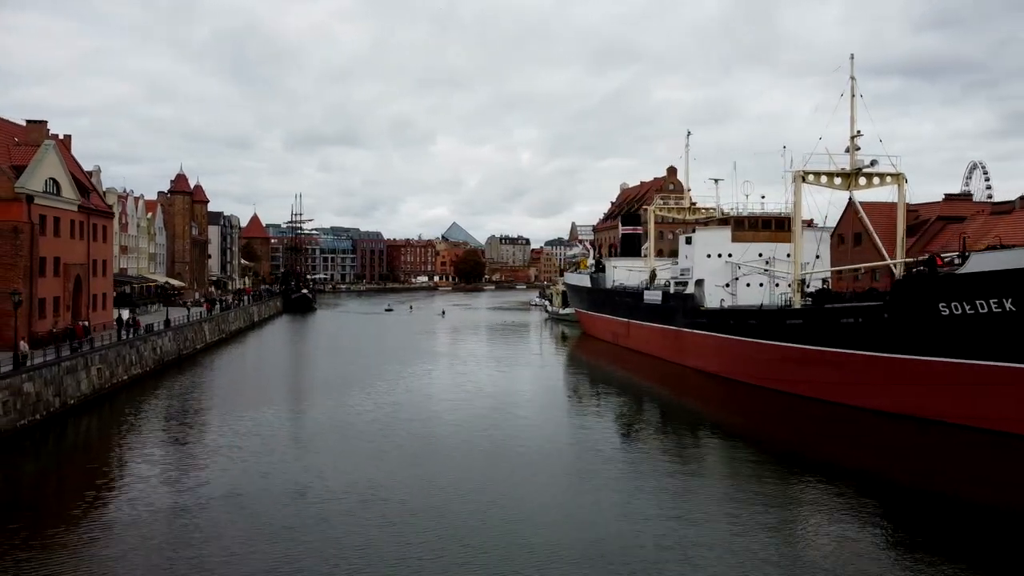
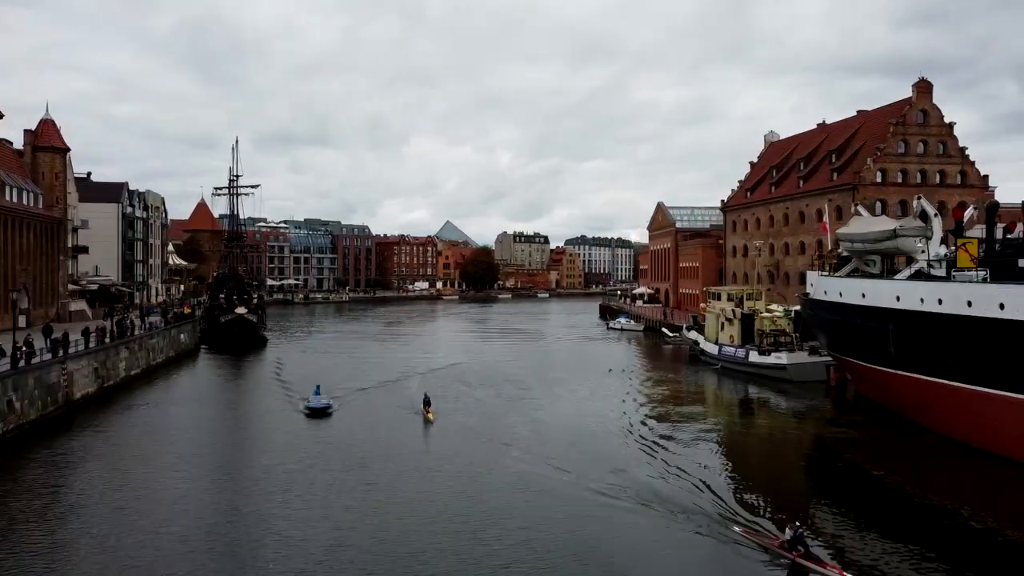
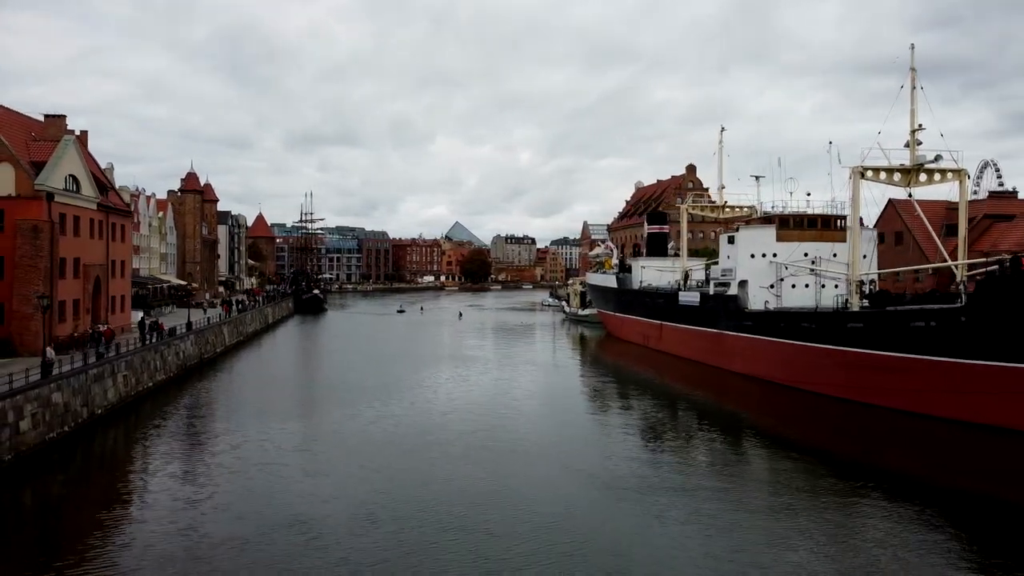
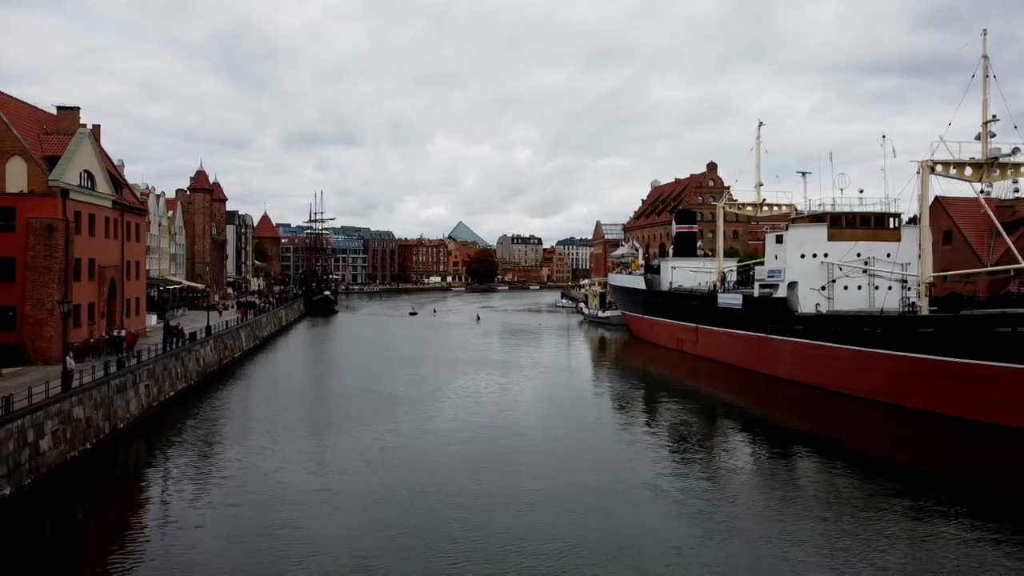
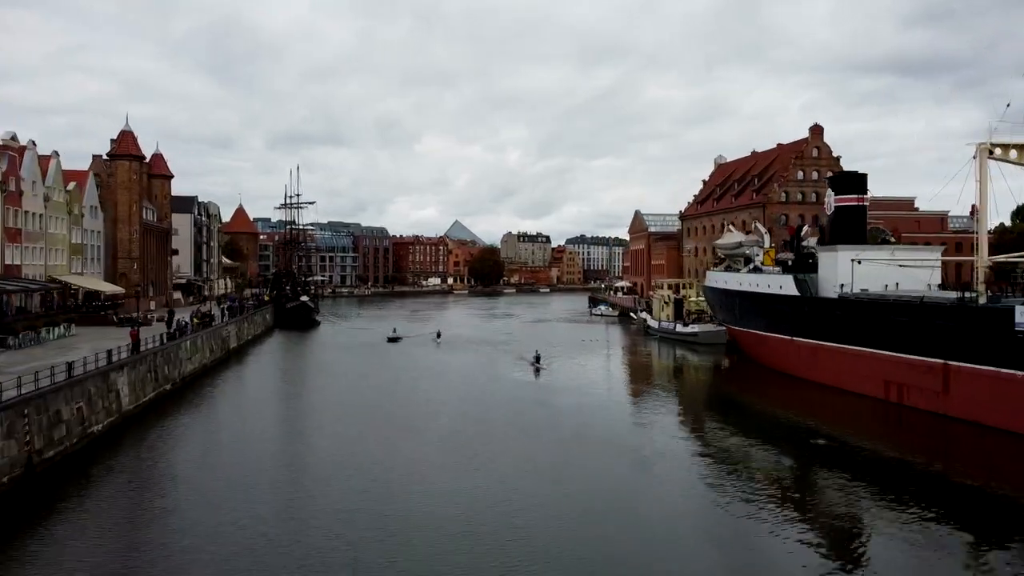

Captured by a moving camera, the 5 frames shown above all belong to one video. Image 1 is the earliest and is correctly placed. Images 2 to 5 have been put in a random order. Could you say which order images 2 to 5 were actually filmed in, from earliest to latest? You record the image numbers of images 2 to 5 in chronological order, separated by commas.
3, 4, 5, 2
